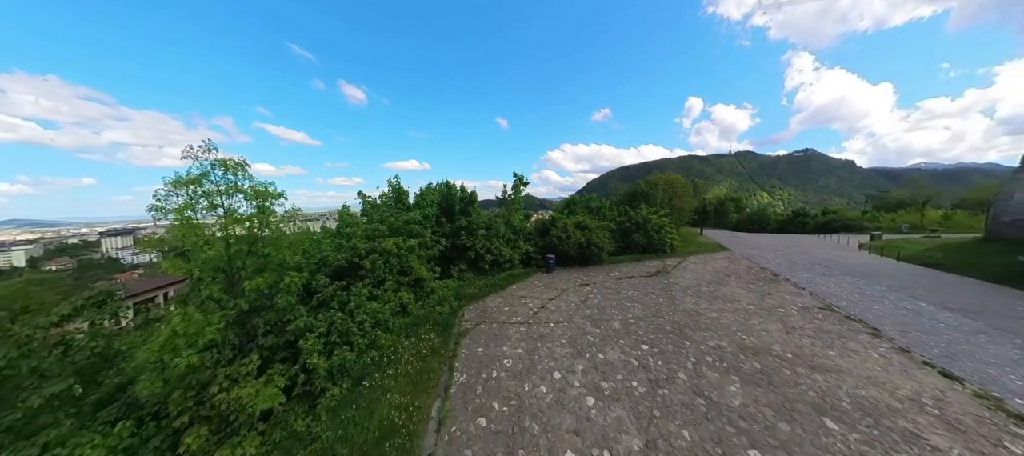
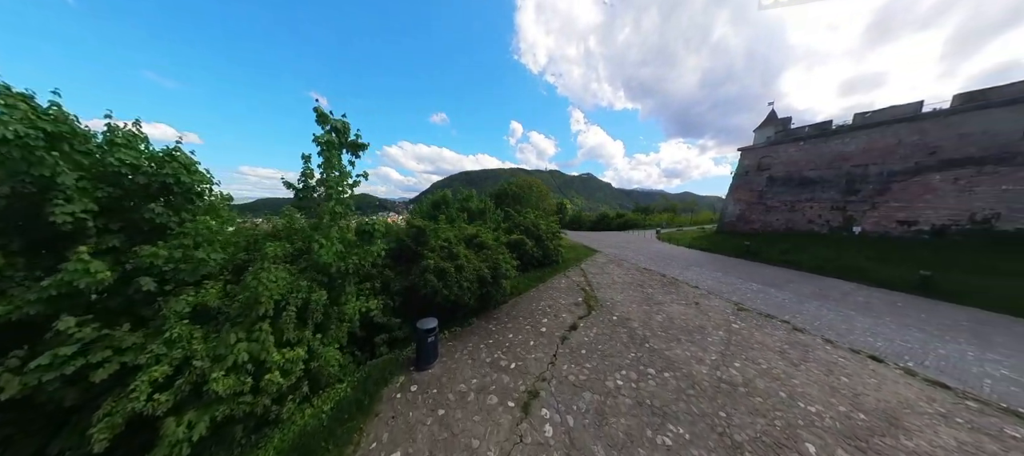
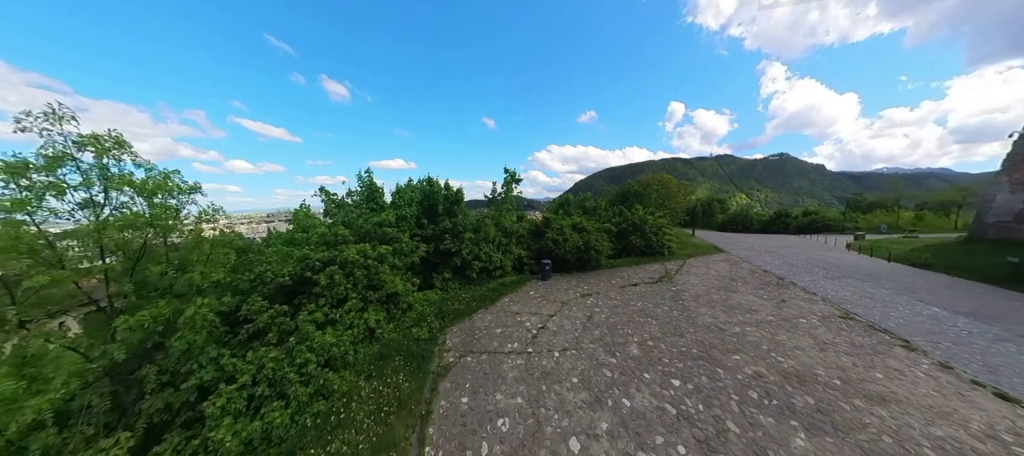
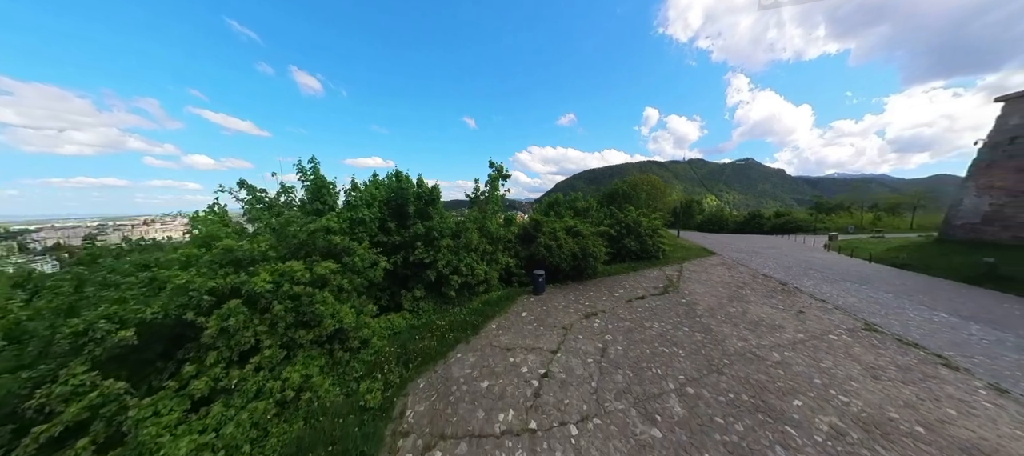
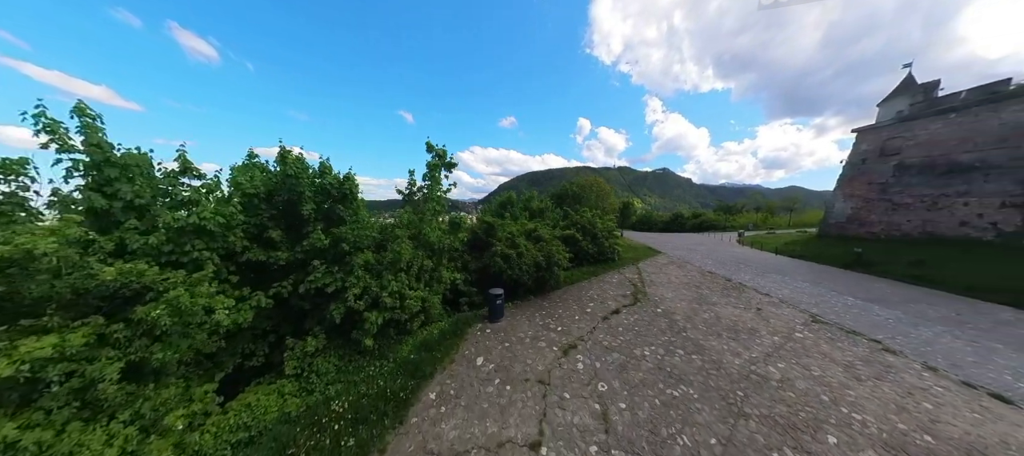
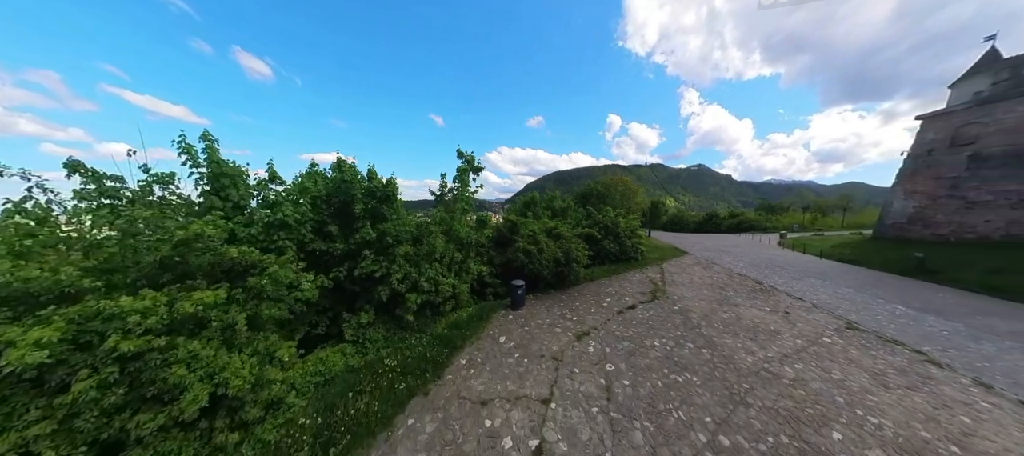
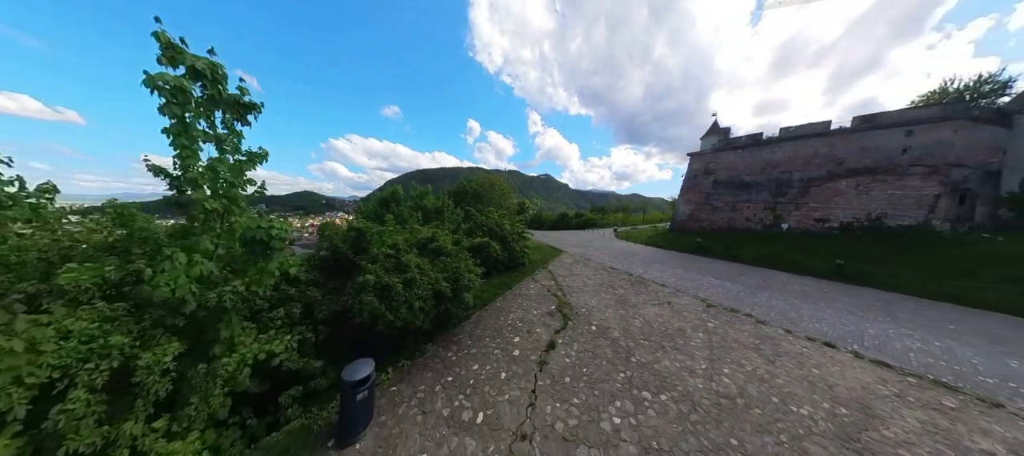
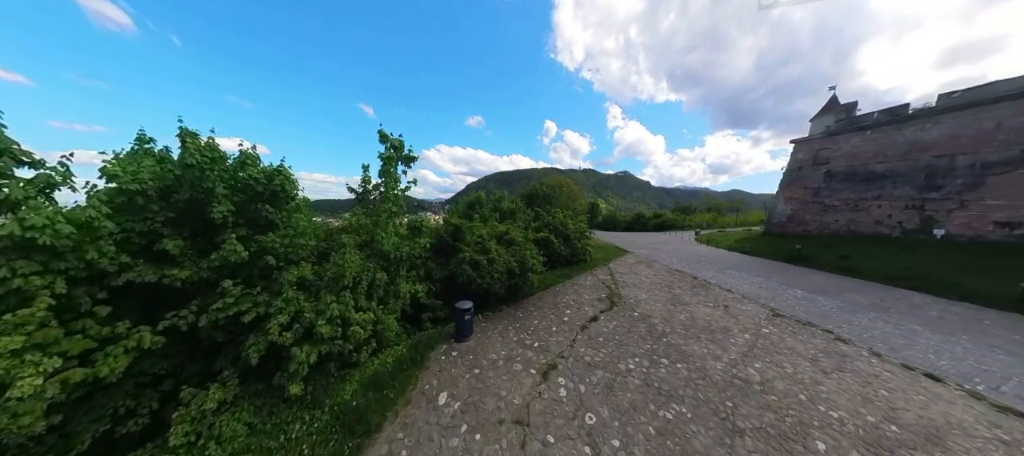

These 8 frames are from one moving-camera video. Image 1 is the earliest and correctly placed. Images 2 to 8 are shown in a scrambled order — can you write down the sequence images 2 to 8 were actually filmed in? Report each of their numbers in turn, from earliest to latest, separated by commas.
3, 4, 6, 5, 8, 2, 7
